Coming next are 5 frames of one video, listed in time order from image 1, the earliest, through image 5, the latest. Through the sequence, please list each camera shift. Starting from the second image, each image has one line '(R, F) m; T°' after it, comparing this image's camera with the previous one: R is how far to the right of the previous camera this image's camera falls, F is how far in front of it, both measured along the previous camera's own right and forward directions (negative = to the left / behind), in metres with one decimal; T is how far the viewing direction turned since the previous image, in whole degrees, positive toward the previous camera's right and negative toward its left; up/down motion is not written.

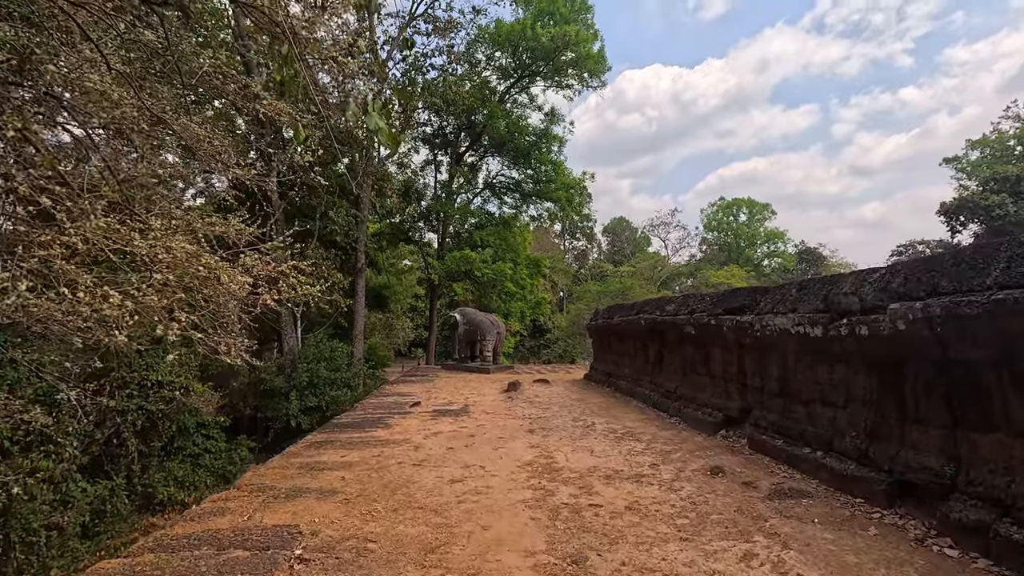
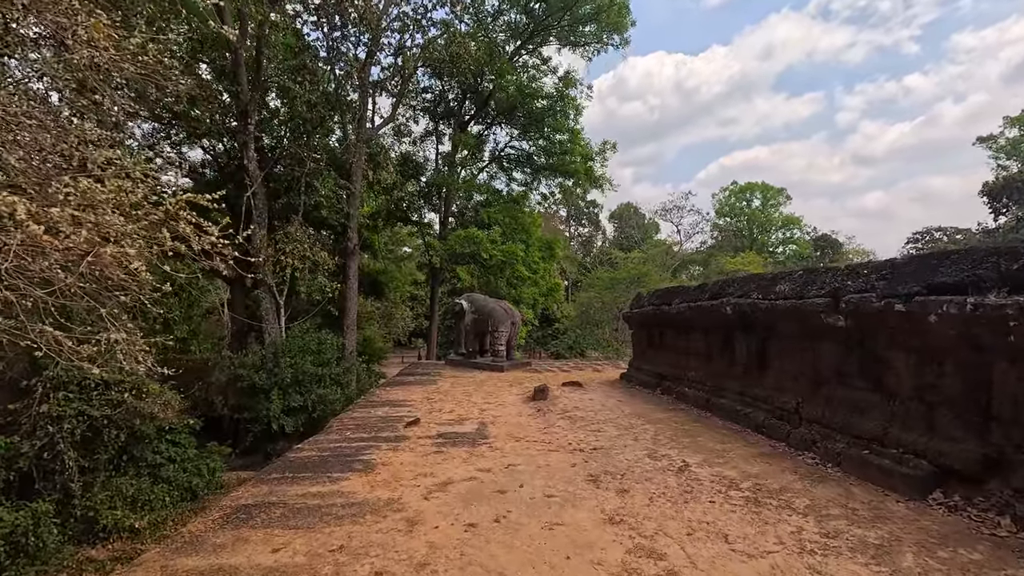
(-0.3, +1.7) m; 0°
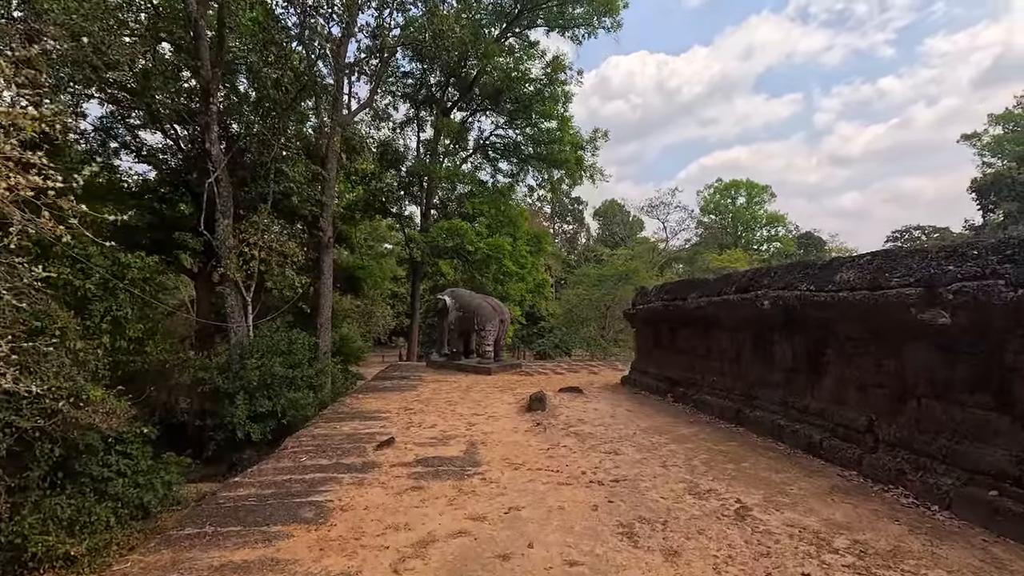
(-0.1, +0.8) m; +2°
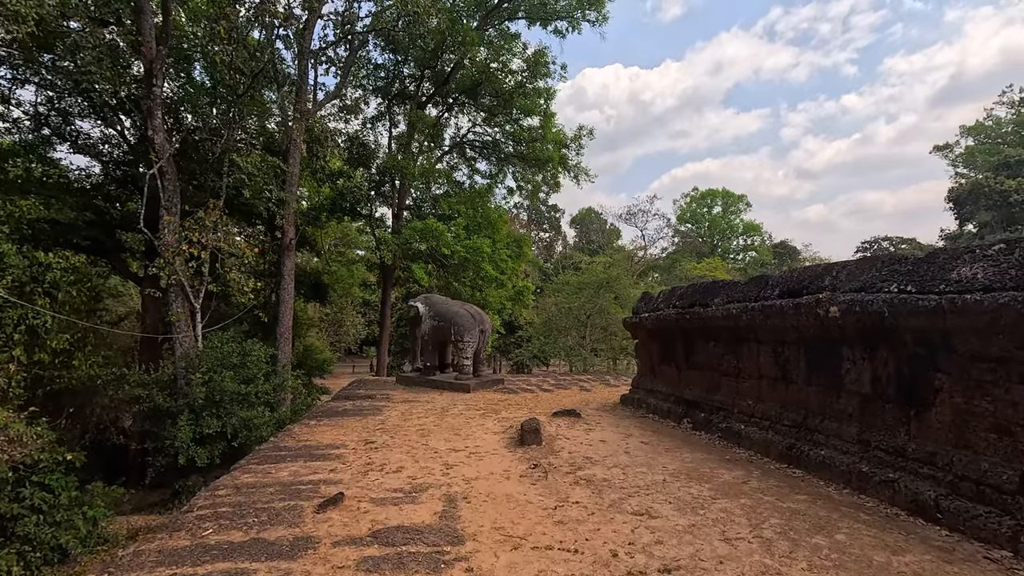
(-0.1, +0.9) m; +3°
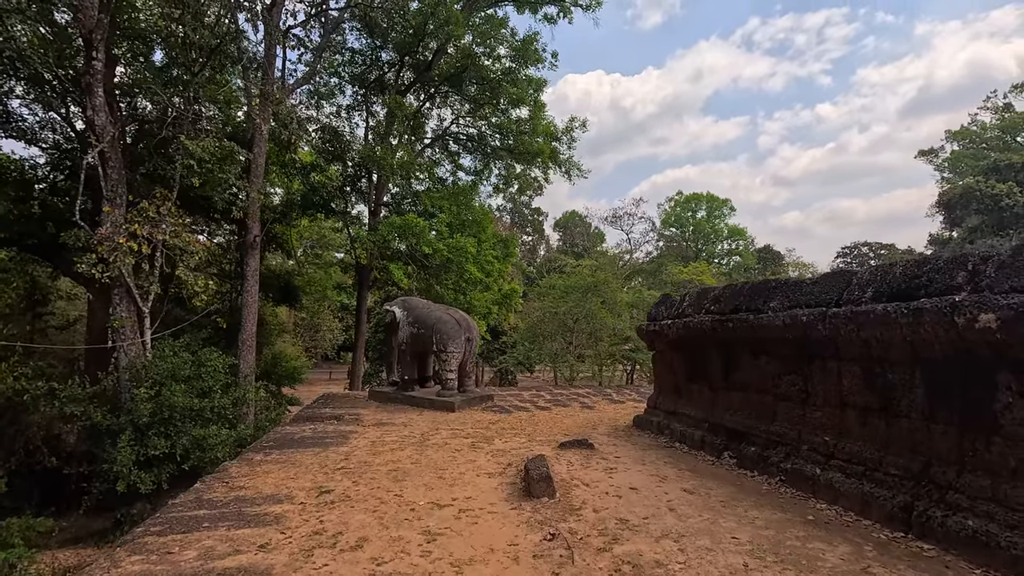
(-0.1, +0.9) m; +2°
